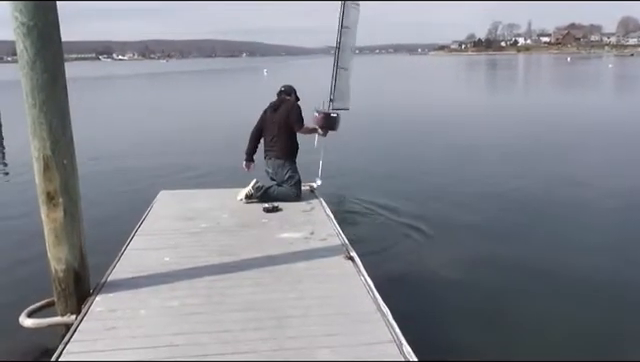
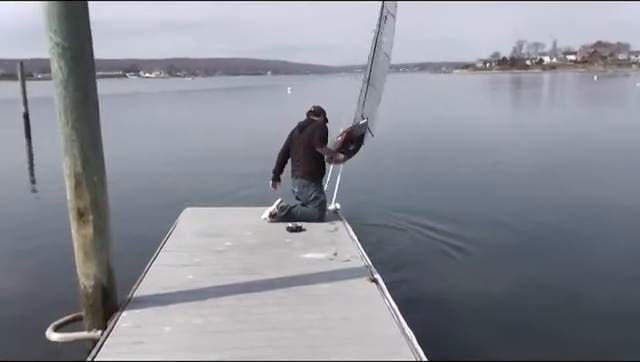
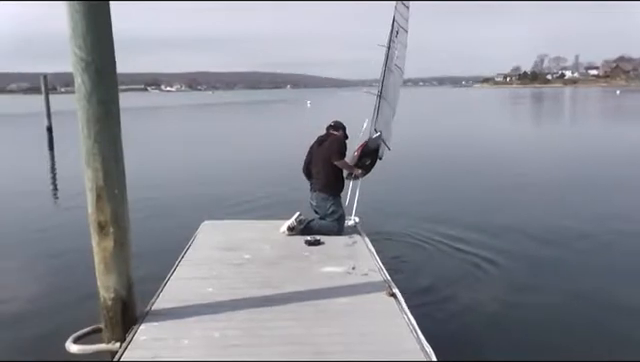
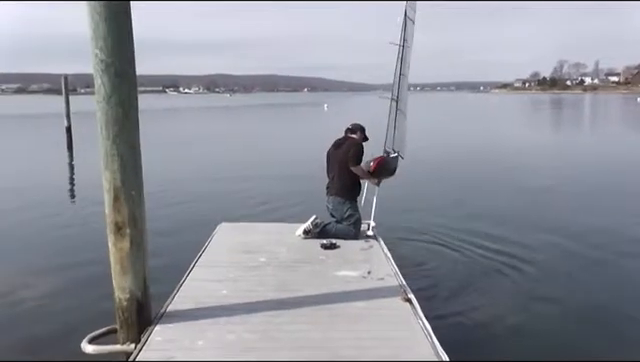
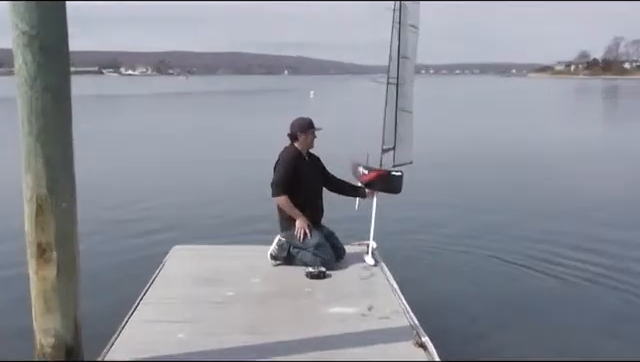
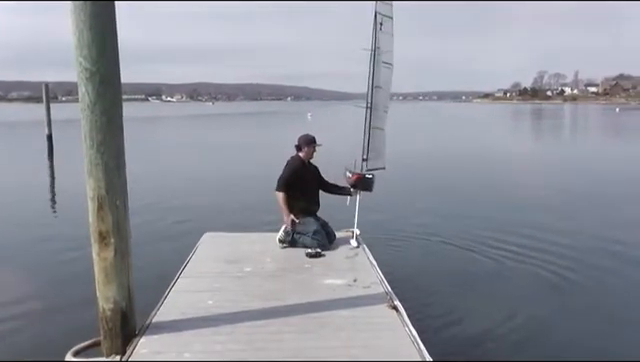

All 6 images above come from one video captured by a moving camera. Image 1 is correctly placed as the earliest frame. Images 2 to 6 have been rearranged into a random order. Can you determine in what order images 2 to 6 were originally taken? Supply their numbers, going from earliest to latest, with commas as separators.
2, 3, 4, 6, 5
